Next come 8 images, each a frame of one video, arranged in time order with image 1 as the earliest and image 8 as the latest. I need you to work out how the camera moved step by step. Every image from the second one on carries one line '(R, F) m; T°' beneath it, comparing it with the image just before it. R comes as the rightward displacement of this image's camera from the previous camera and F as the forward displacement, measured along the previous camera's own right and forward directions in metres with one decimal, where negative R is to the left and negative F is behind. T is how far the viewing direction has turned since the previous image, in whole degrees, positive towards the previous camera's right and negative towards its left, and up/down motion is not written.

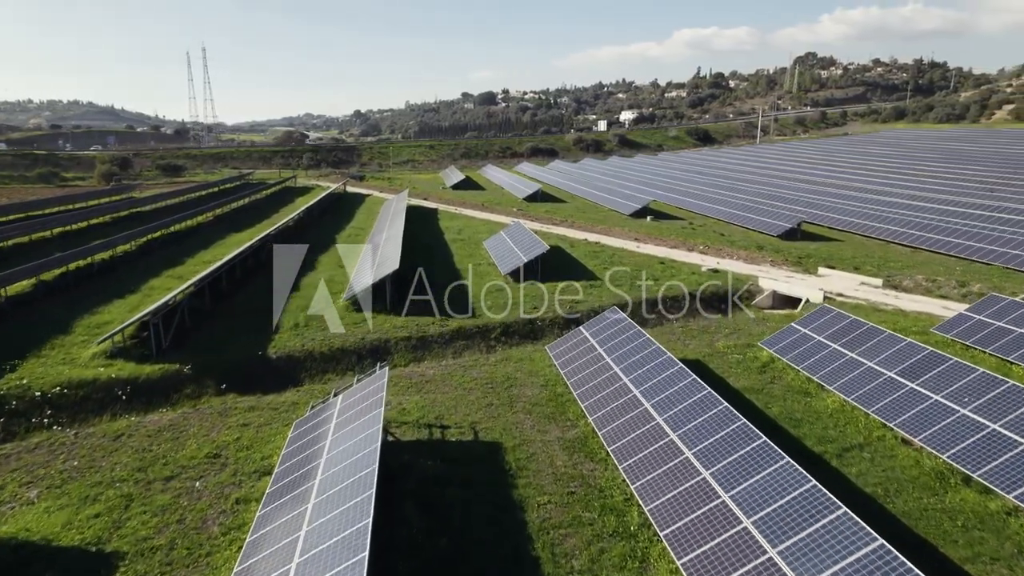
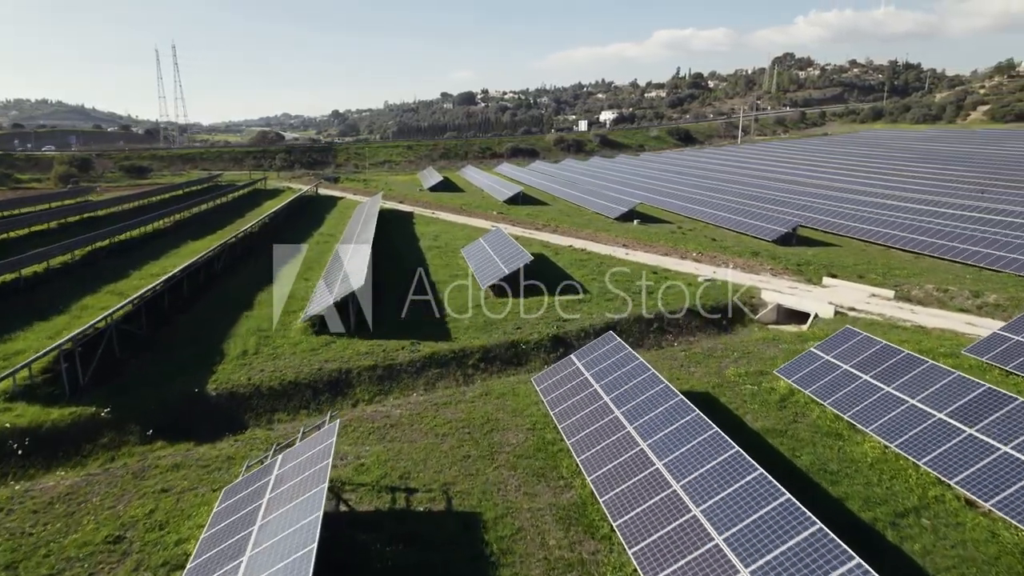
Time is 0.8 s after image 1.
(0.0, +2.7) m; +2°
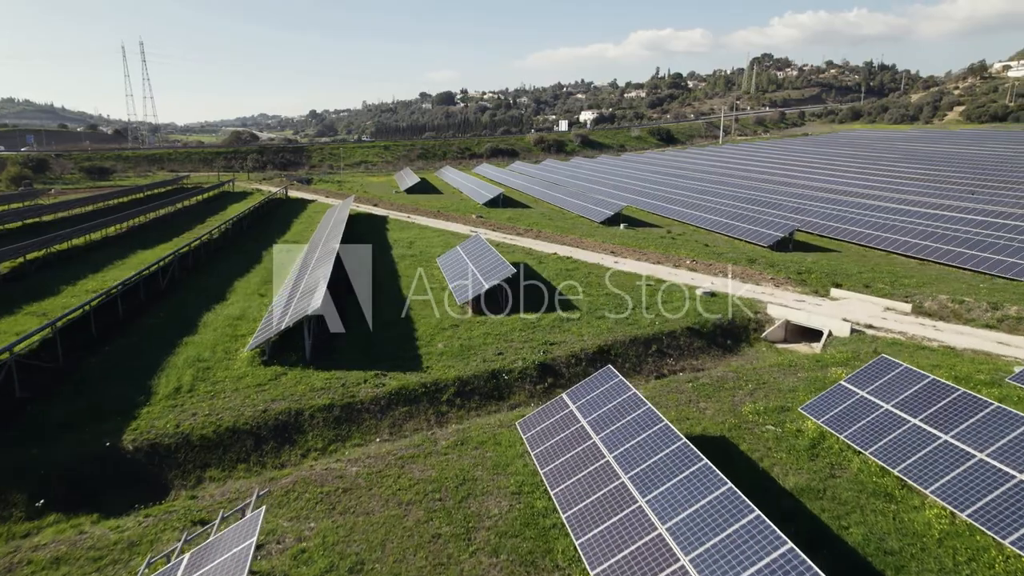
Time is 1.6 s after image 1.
(0.0, +2.8) m; +2°
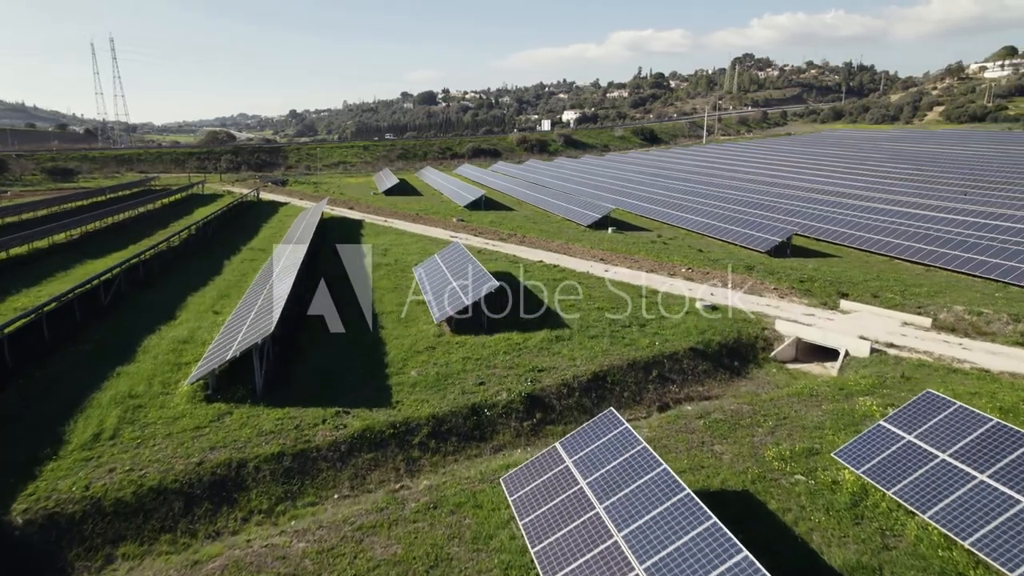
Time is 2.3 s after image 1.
(0.0, +2.4) m; +1°
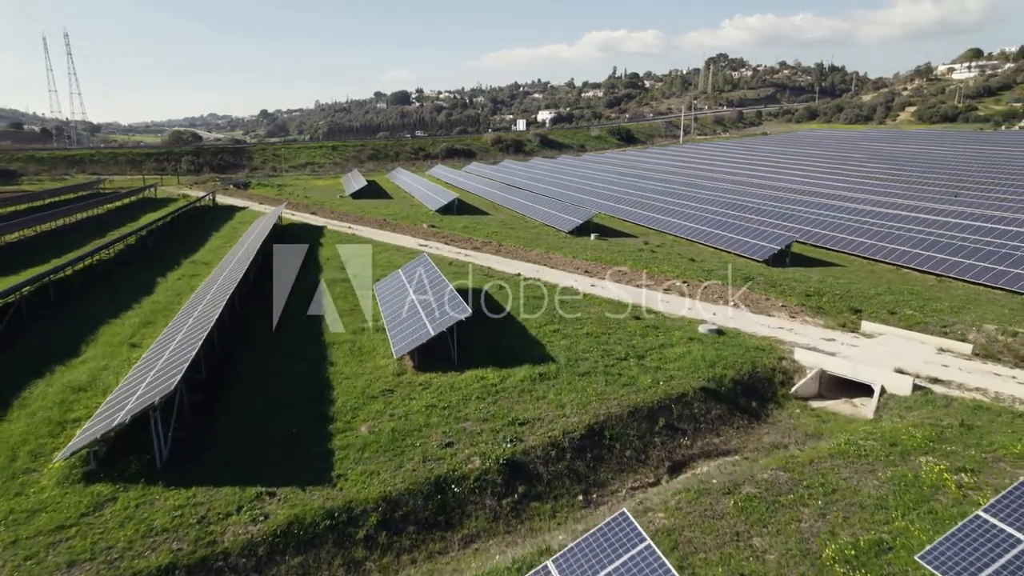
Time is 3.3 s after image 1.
(0.0, +3.5) m; +2°
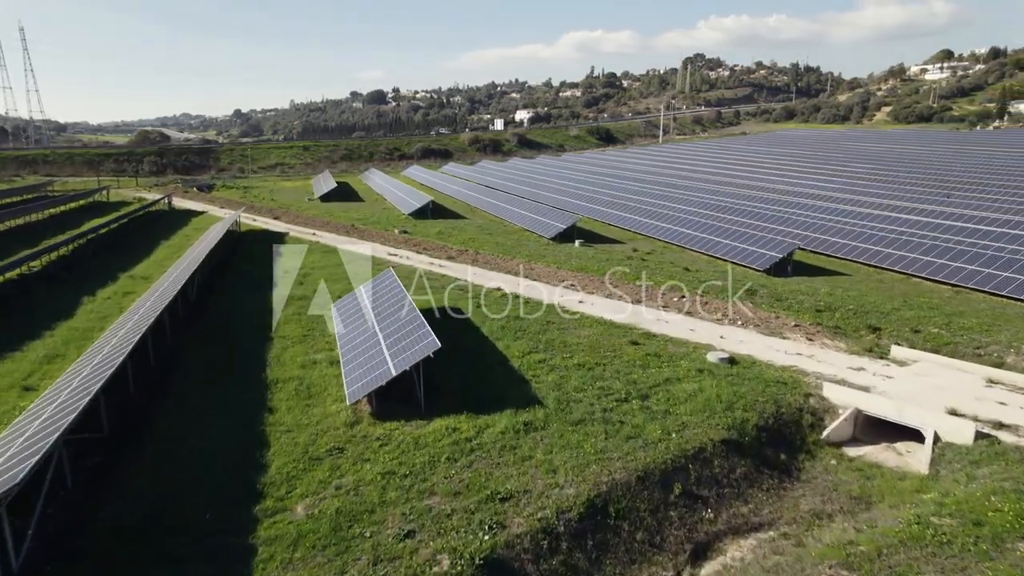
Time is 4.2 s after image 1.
(0.0, +3.2) m; +2°
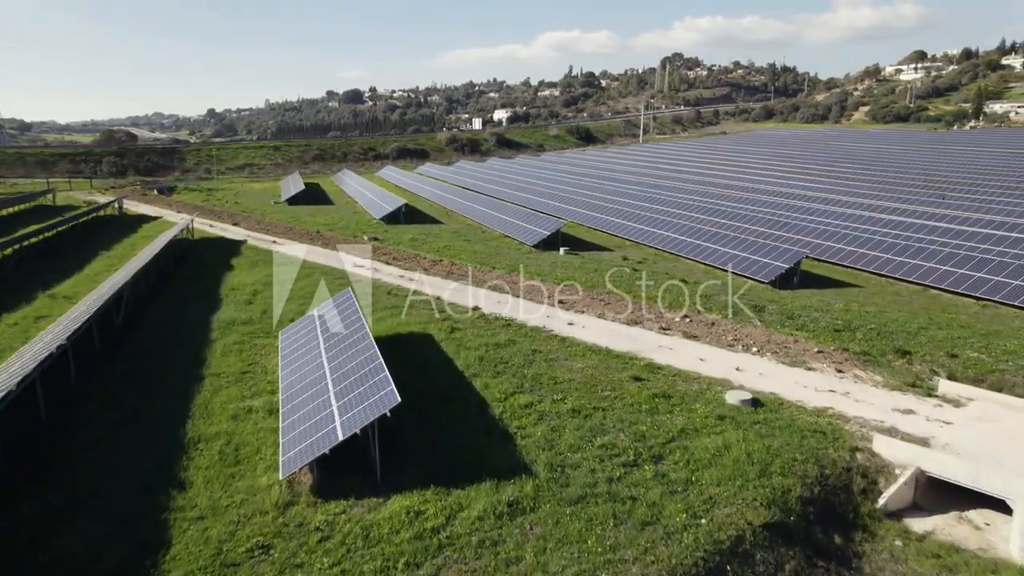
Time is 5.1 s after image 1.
(0.0, +3.3) m; +2°
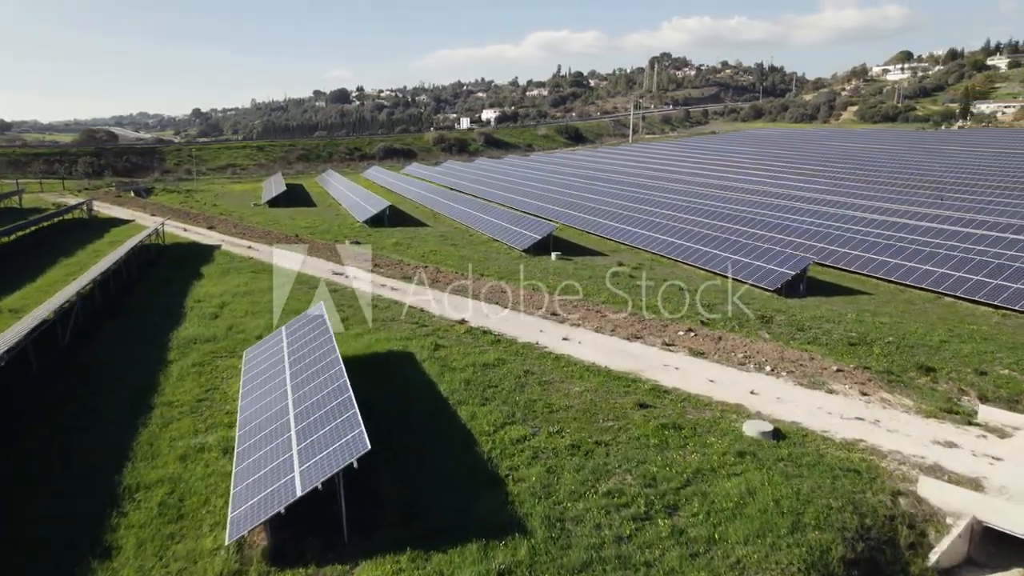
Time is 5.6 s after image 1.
(0.0, +1.9) m; +1°
